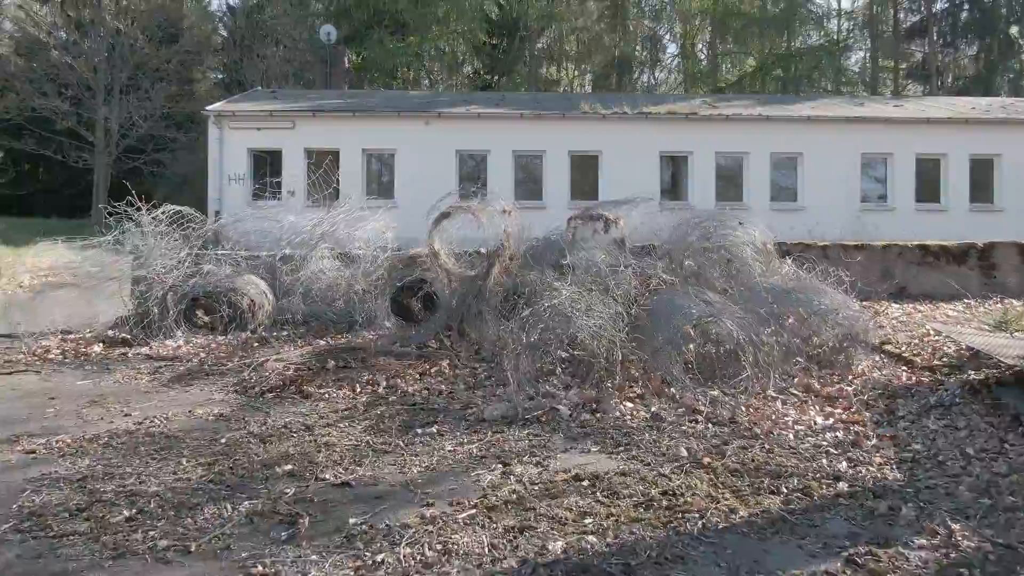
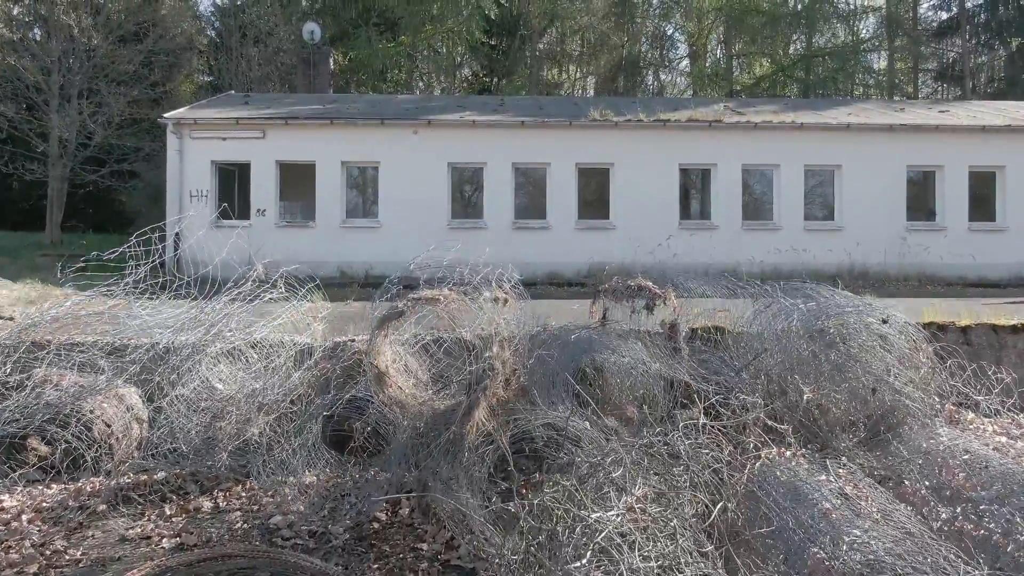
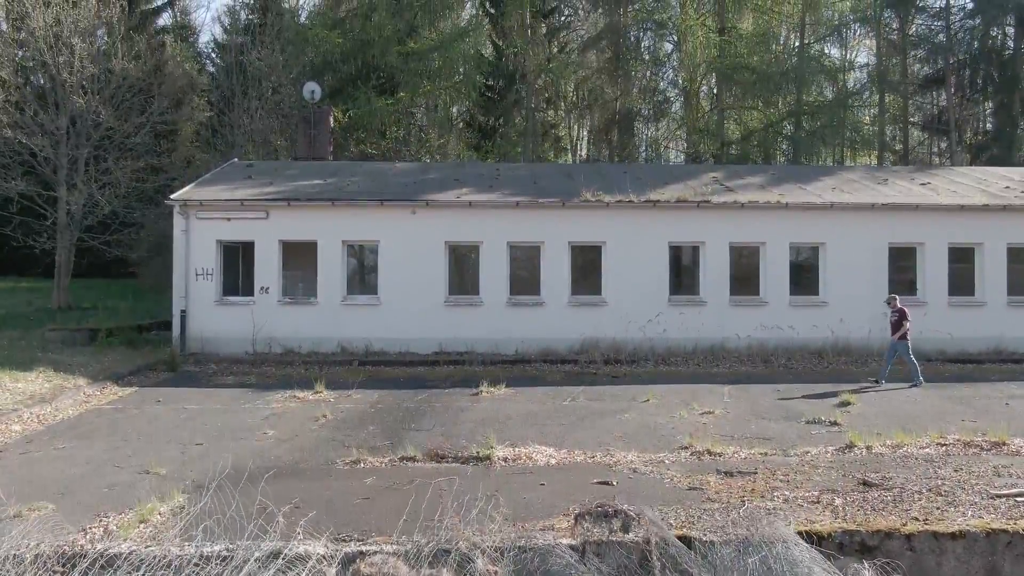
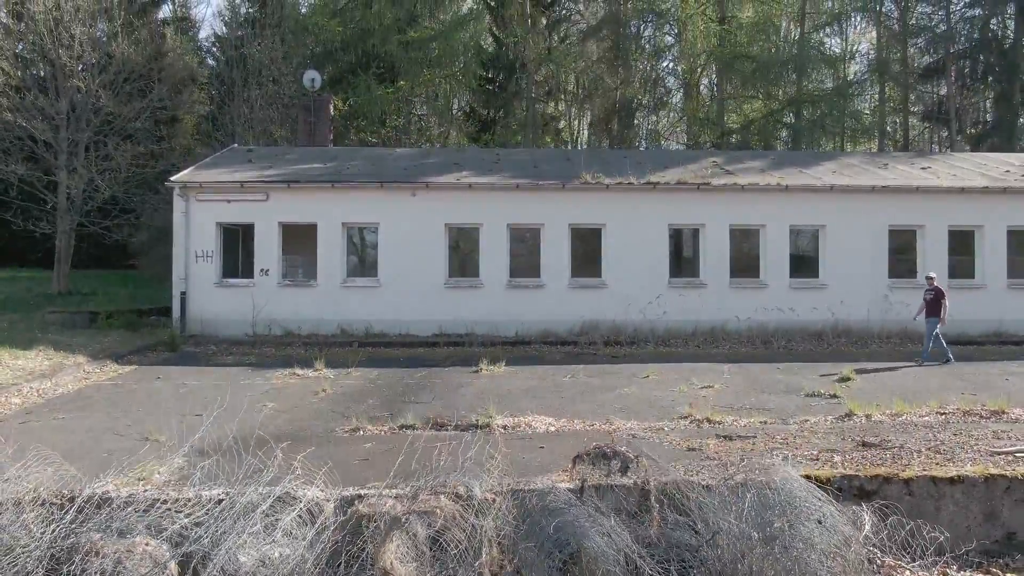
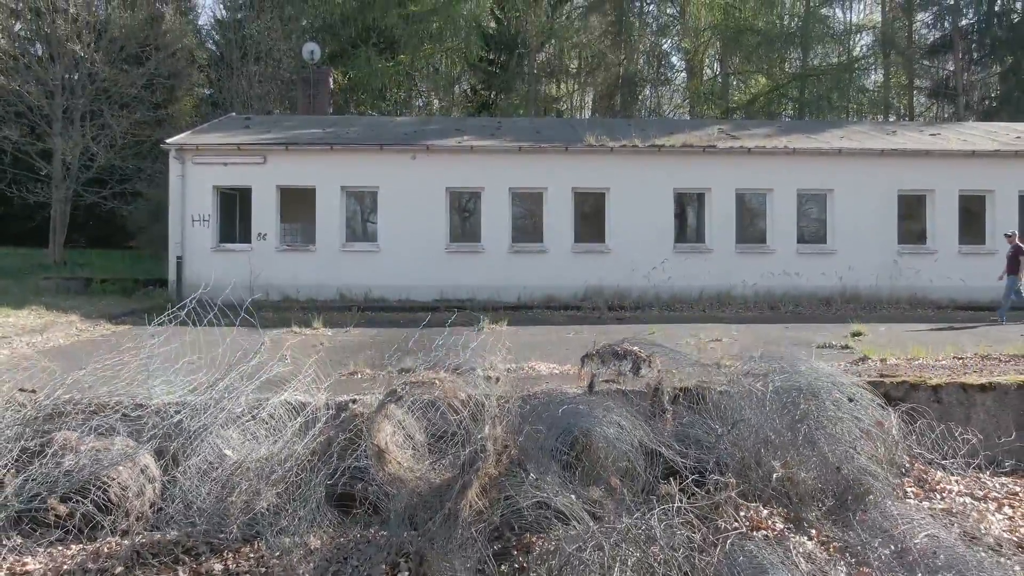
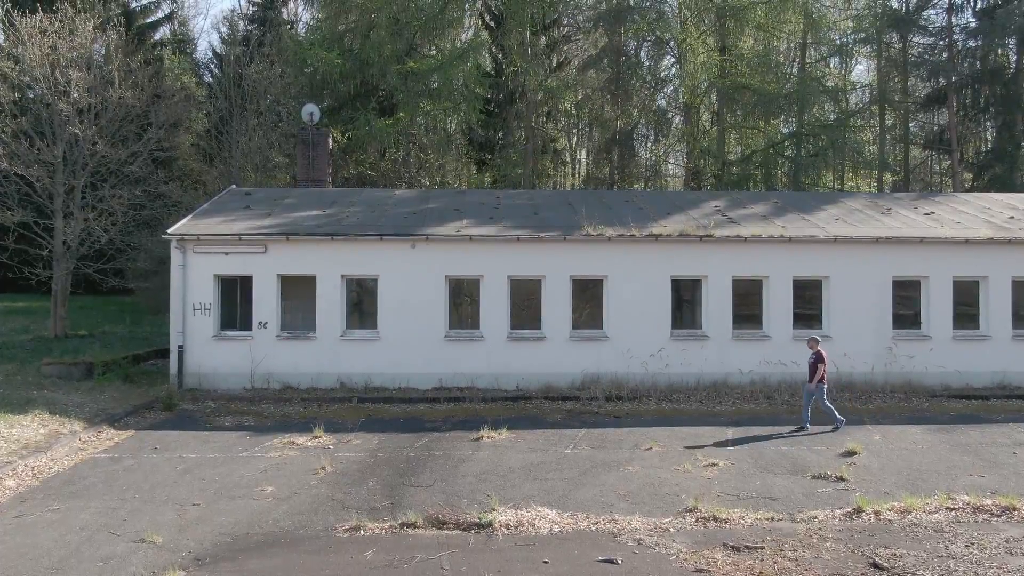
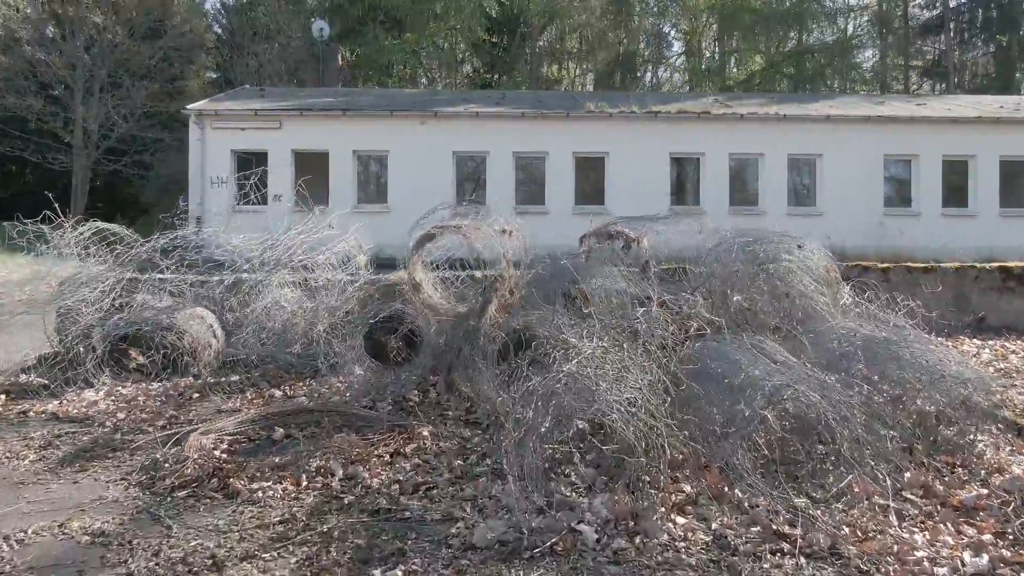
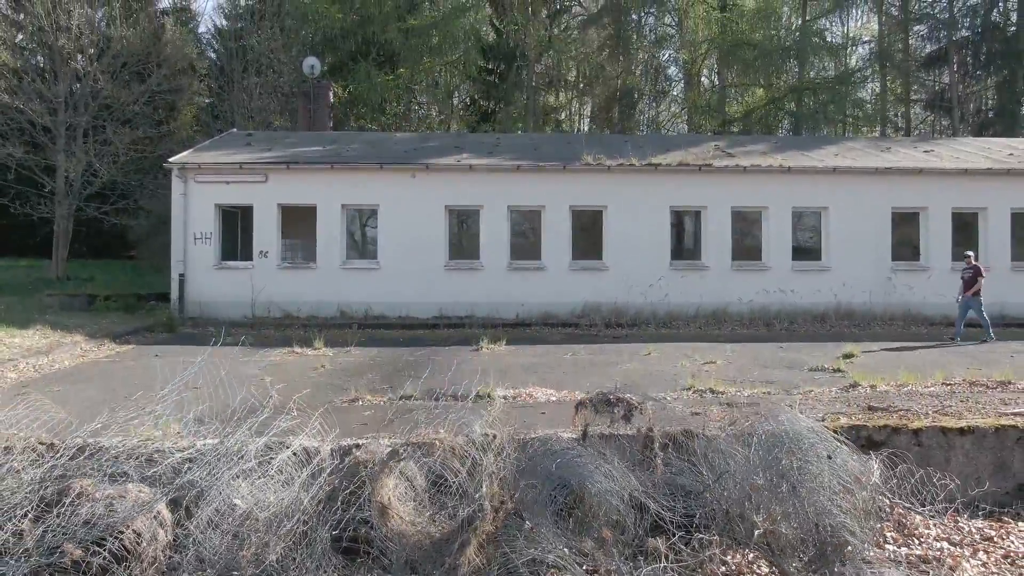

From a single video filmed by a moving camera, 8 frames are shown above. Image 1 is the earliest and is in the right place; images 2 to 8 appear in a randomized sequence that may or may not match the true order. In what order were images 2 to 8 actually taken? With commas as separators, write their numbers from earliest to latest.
7, 2, 5, 8, 4, 3, 6
